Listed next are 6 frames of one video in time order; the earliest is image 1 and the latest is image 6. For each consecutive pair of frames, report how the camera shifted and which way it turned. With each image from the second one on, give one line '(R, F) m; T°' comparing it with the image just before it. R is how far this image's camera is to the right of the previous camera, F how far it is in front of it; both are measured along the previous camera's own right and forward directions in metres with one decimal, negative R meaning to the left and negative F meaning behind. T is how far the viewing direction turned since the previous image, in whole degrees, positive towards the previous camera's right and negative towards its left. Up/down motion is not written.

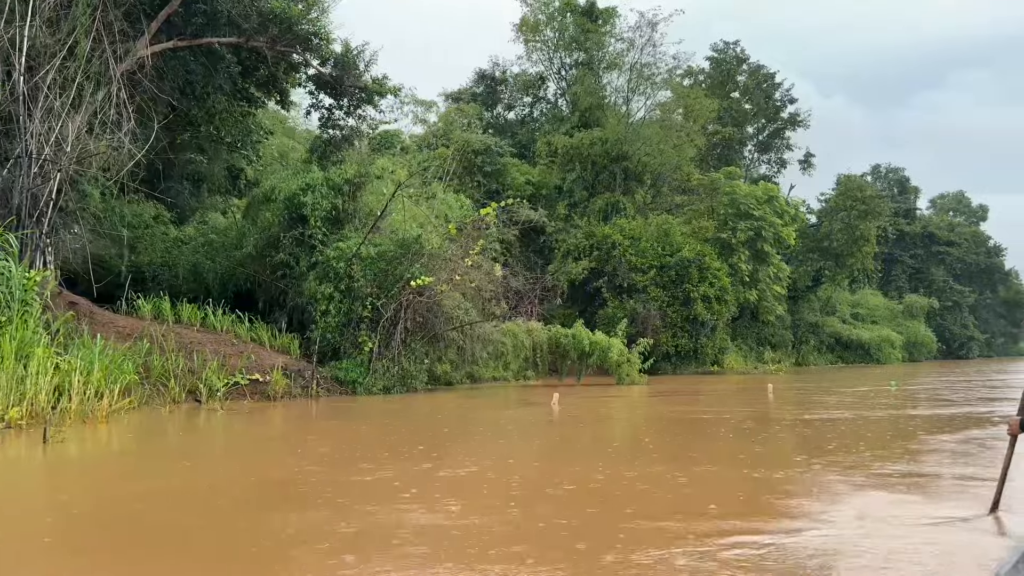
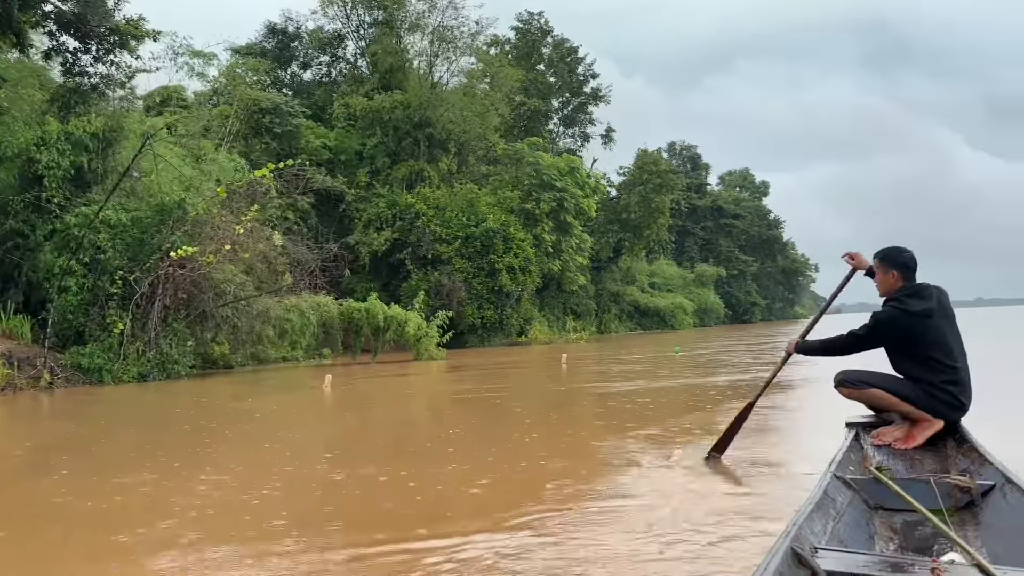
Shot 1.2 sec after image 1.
(+0.5, +0.7) m; +13°
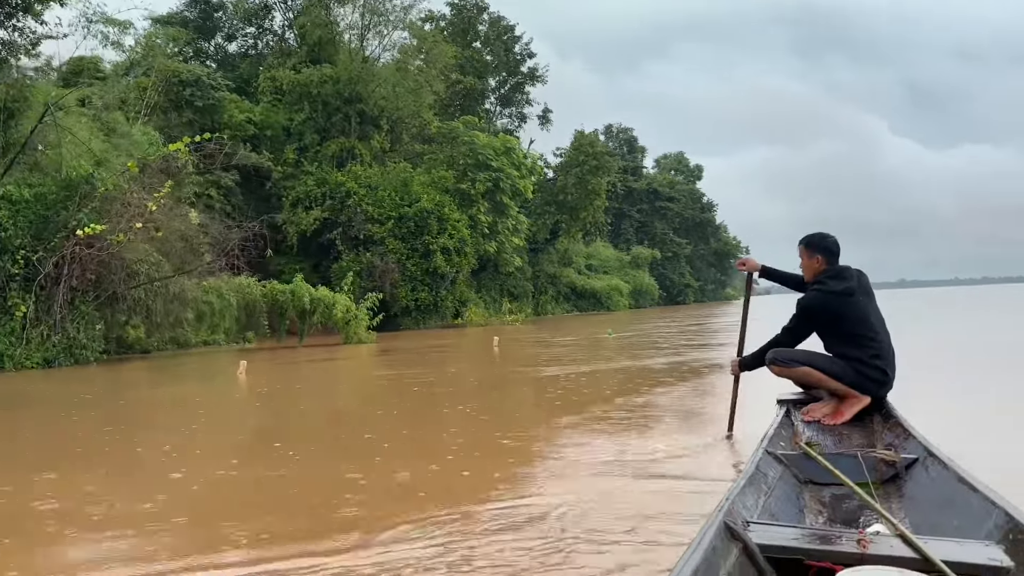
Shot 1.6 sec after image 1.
(+0.1, +0.3) m; +5°
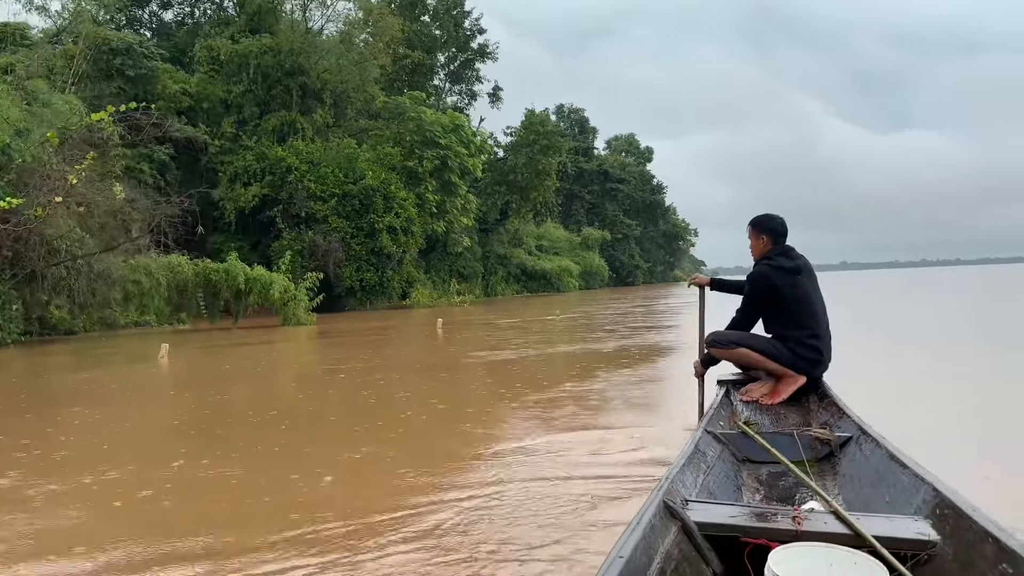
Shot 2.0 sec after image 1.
(+0.1, +0.3) m; +4°
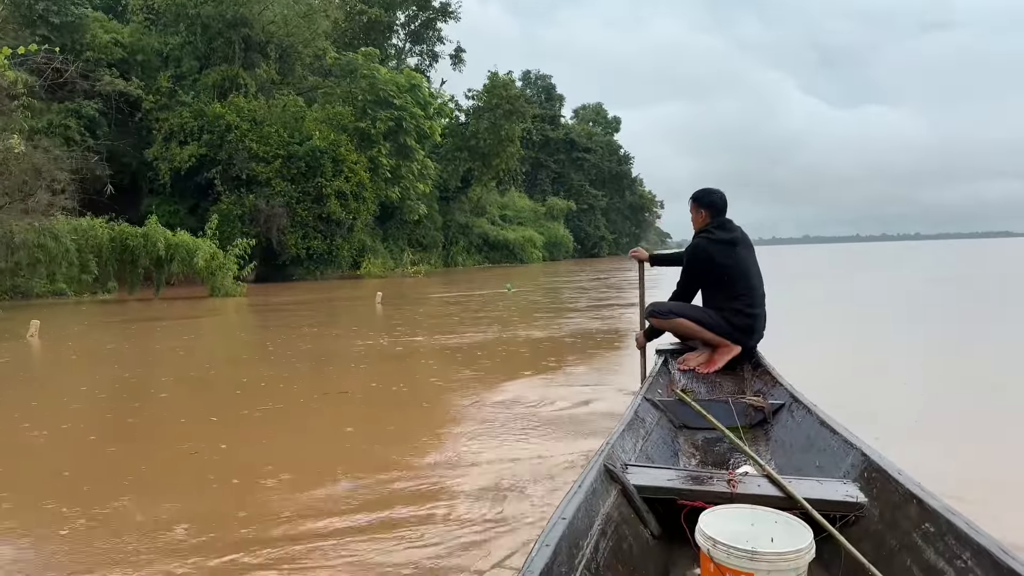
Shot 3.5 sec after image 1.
(+0.2, +0.9) m; +2°
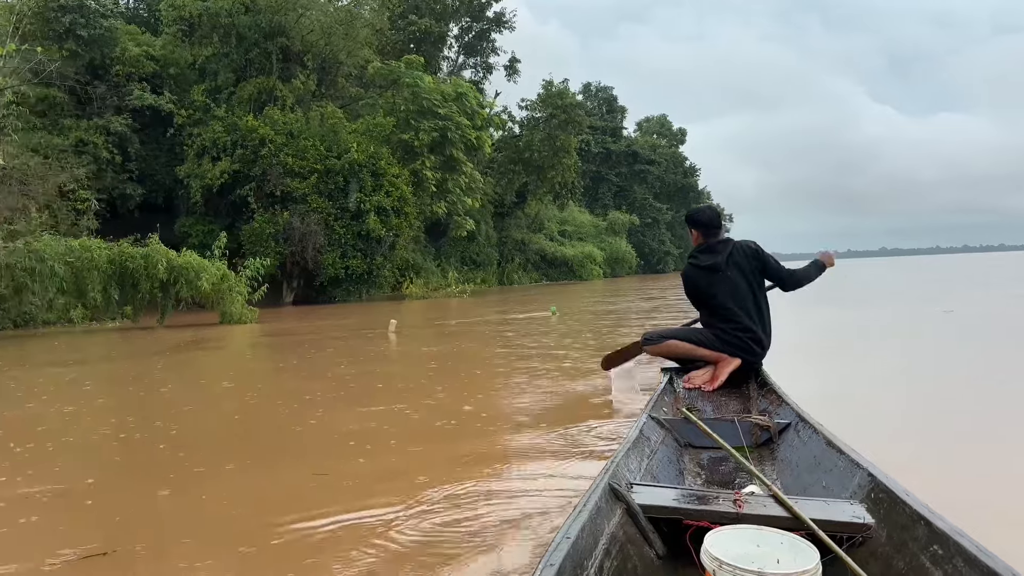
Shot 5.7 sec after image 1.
(+0.2, +1.4) m; -5°
